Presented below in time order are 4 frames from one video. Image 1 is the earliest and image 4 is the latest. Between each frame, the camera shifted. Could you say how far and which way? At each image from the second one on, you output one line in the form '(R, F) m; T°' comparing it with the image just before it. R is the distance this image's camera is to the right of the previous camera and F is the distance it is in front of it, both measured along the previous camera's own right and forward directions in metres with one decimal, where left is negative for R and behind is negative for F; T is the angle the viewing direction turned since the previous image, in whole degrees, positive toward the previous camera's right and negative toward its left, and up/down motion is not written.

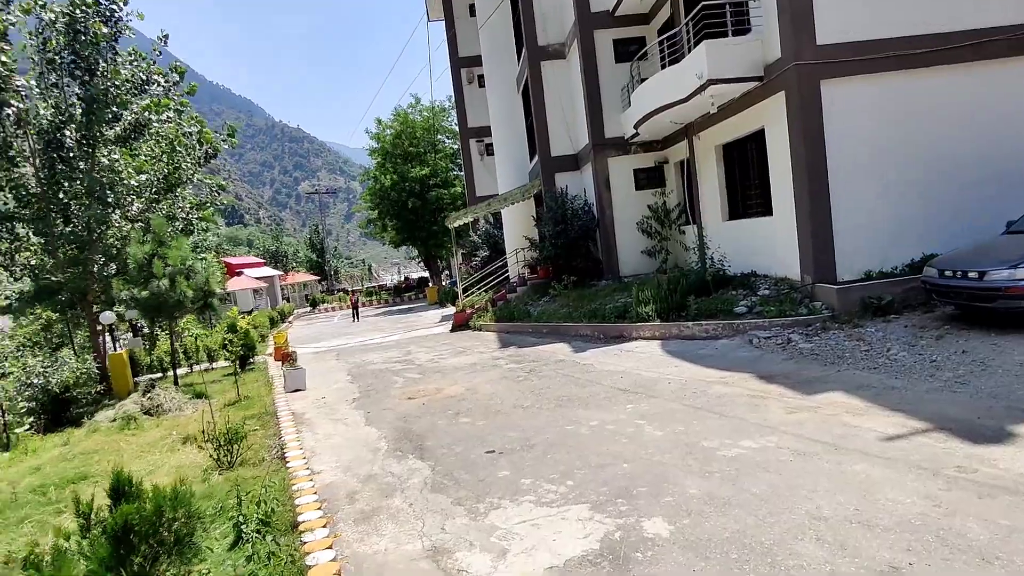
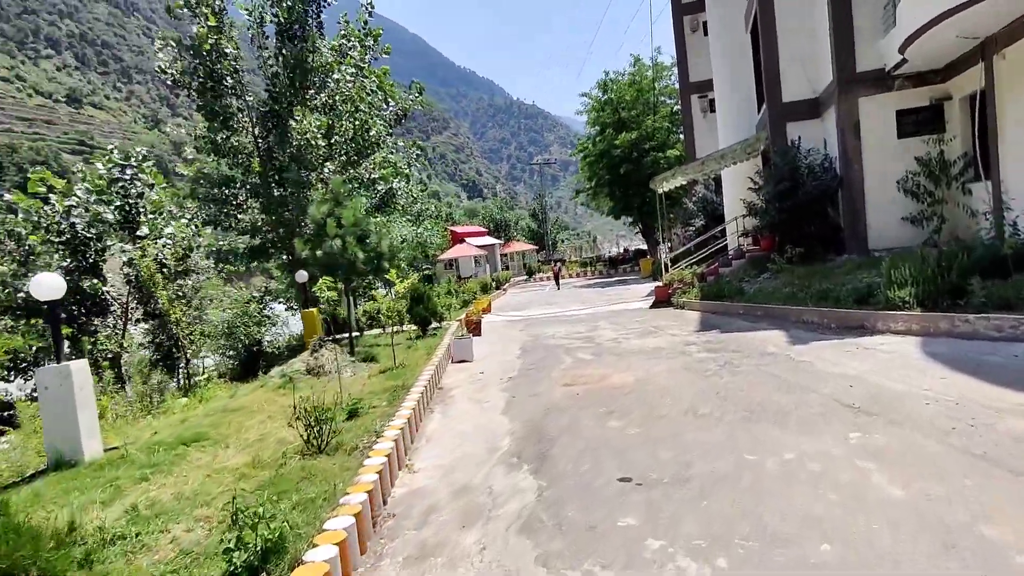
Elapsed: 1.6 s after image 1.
(+0.5, +1.7) m; -21°
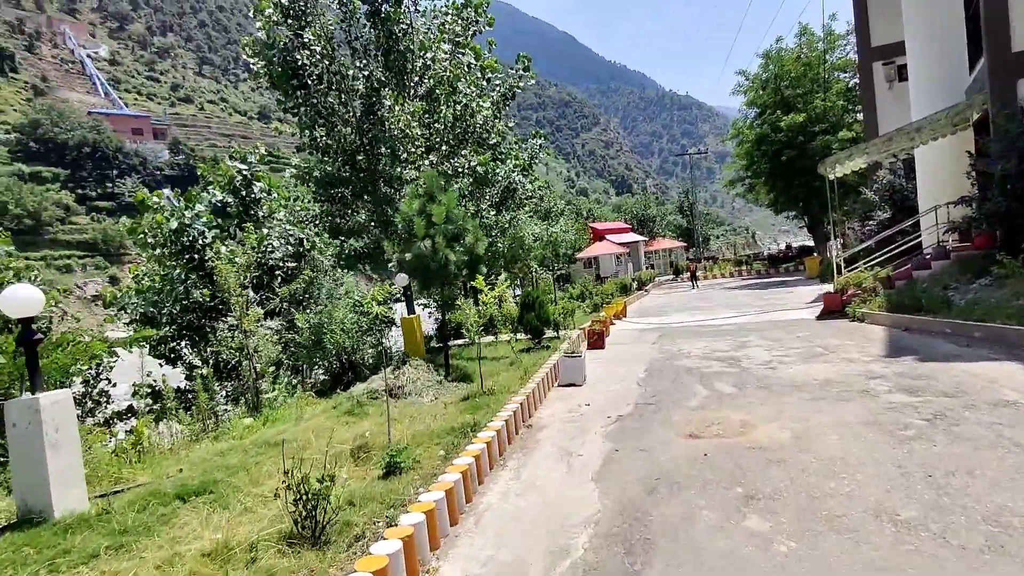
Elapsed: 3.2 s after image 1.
(+0.4, +1.7) m; -14°
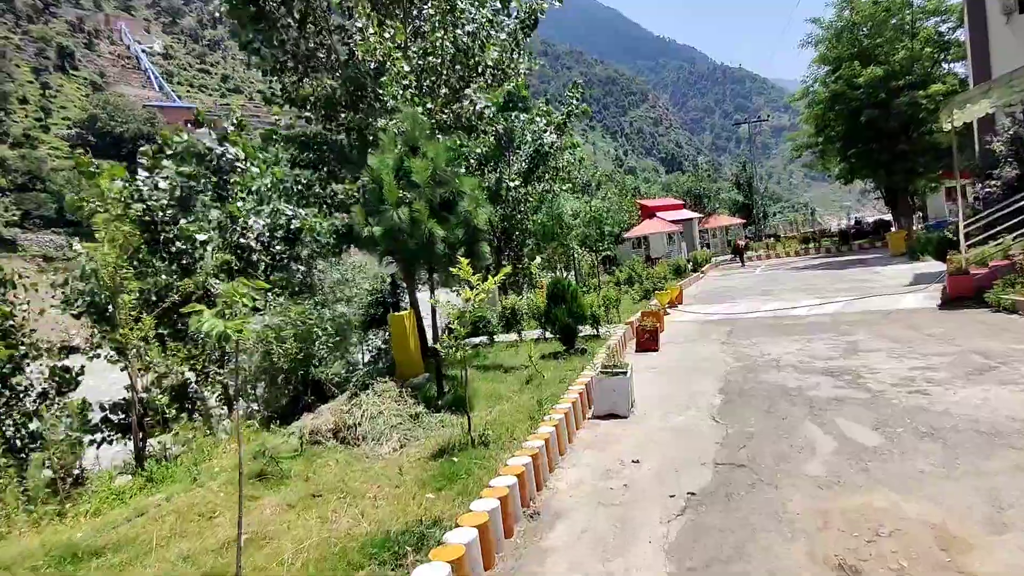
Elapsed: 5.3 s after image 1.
(+0.3, +2.6) m; -5°
